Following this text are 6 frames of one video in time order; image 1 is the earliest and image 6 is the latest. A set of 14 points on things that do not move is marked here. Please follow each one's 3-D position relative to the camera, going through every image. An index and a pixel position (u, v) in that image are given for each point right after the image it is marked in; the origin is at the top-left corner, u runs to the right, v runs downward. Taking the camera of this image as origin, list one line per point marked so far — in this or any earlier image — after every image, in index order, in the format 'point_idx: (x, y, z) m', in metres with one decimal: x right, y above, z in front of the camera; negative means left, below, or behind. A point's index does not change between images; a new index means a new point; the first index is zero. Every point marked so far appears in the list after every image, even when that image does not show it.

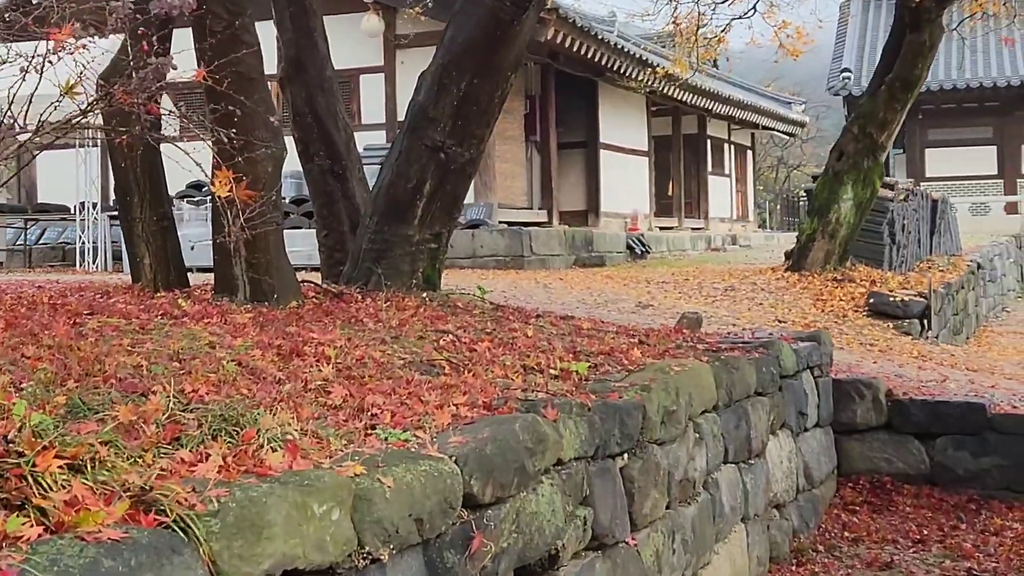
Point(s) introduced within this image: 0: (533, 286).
0: (+0.1, 0.0, +10.5) m
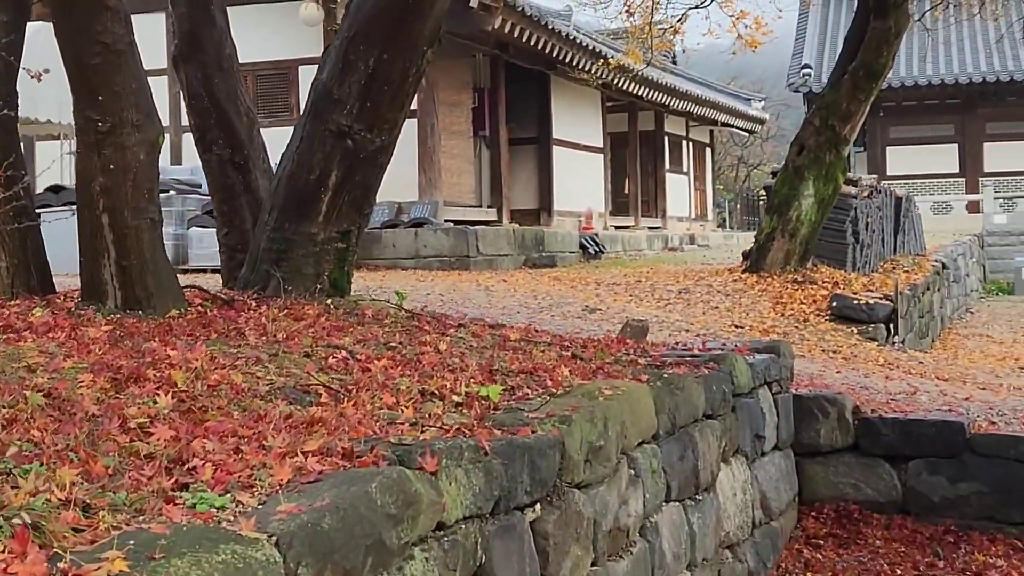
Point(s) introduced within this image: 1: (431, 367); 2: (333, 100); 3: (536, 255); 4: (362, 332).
0: (-0.3, 0.0, +9.8) m
1: (-0.2, -0.2, +3.7) m
2: (-0.6, +0.6, +4.9) m
3: (+0.3, +0.3, +15.0) m
4: (-0.5, -0.1, +4.4) m
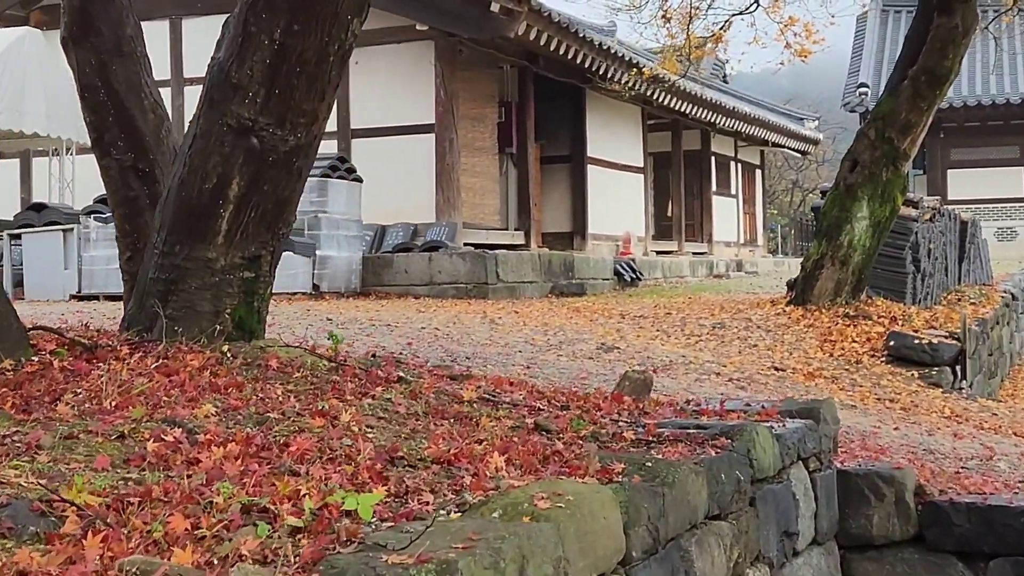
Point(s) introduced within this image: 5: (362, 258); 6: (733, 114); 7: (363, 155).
0: (-0.2, -0.2, +8.6) m
1: (-0.4, -0.3, +2.6) m
2: (-0.7, +0.5, +3.7) m
3: (+0.5, 0.0, +13.8) m
4: (-0.6, -0.2, +3.3) m
5: (-1.3, +0.3, +12.3) m
6: (+3.0, +2.3, +19.6) m
7: (-1.4, +1.2, +13.3) m
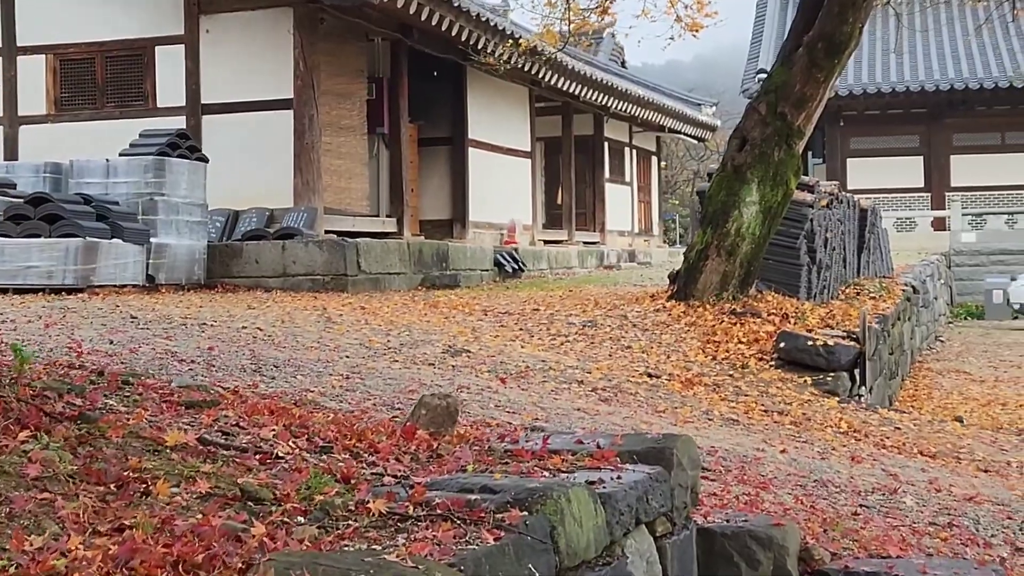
0: (-1.0, -0.2, +7.5) m
1: (-0.8, -0.3, +1.4) m
2: (-1.2, +0.5, +2.6) m
3: (-0.6, +0.1, +12.7) m
4: (-1.1, -0.2, +2.1) m
5: (-2.3, +0.3, +11.1) m
6: (+1.5, +2.5, +18.6) m
7: (-2.5, +1.3, +12.1) m
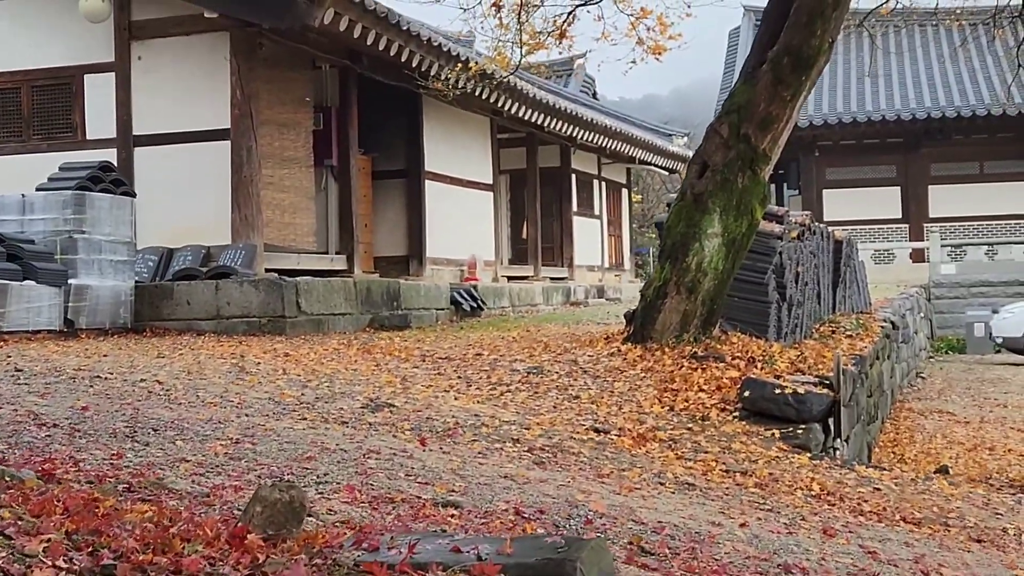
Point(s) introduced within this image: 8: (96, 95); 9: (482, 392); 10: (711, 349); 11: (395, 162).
0: (-1.3, -0.4, +6.7) m
1: (-1.0, -0.4, +0.6) m
2: (-1.5, +0.4, +1.8) m
3: (-1.0, -0.2, +11.9) m
4: (-1.3, -0.3, +1.3) m
5: (-2.7, 0.0, +10.3) m
6: (+1.0, +2.0, +18.0) m
7: (-2.8, +0.9, +11.3) m
8: (-3.2, +1.5, +11.4) m
9: (-0.1, -0.5, +6.5) m
10: (+1.0, -0.3, +7.2) m
11: (-1.2, +1.2, +14.5) m
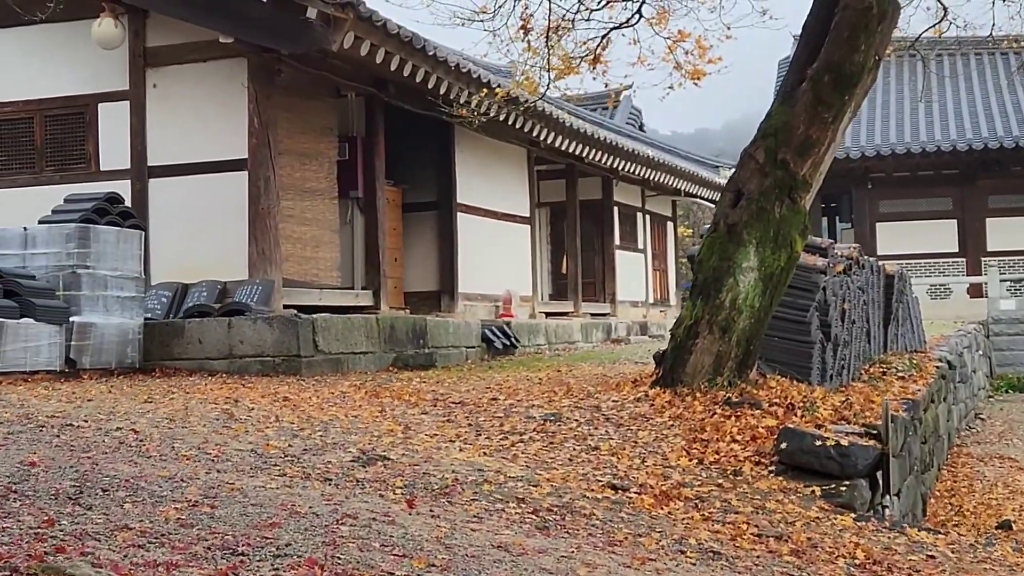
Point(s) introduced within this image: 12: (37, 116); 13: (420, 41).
0: (-1.3, -0.5, +6.2) m
1: (-1.2, -0.4, +0.1) m
2: (-1.6, +0.4, +1.3) m
3: (-0.8, -0.5, +11.4) m
4: (-1.4, -0.4, +0.8) m
5: (-2.5, -0.2, +9.8) m
6: (+1.4, +1.6, +17.4) m
7: (-2.6, +0.7, +10.8) m
8: (-3.0, +1.2, +10.9) m
9: (-0.1, -0.6, +5.9) m
10: (+1.1, -0.5, +6.6) m
11: (-0.8, +0.9, +13.9) m
12: (-3.7, +1.3, +11.2) m
13: (-0.7, +1.8, +10.5) m
